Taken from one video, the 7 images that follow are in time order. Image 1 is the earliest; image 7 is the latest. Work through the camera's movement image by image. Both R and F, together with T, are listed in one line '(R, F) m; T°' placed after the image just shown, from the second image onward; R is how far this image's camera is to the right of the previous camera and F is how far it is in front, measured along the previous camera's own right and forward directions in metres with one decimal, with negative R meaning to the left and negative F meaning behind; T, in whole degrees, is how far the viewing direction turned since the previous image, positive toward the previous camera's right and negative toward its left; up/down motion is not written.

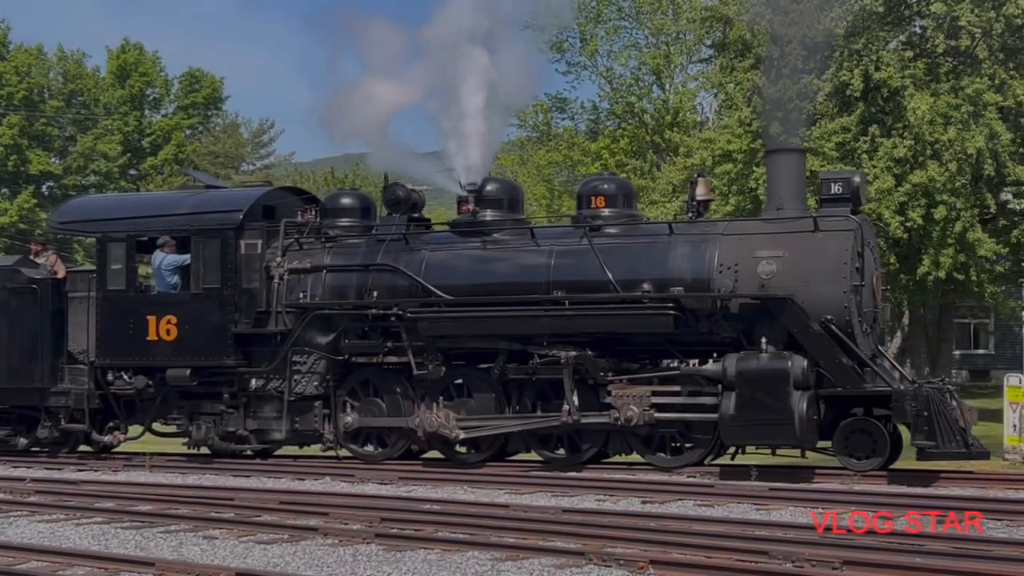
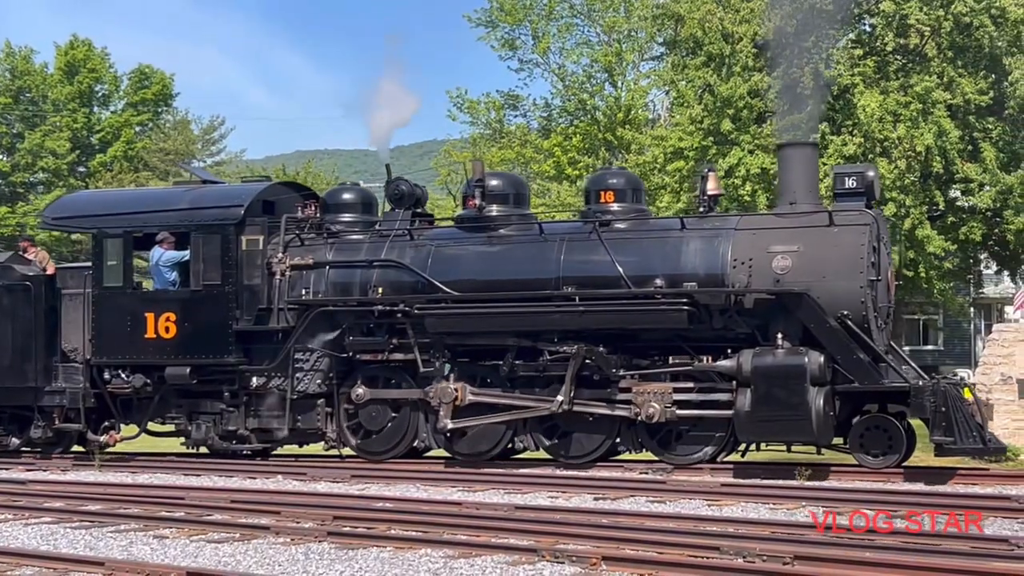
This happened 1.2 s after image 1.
(-0.3, +0.2) m; +1°
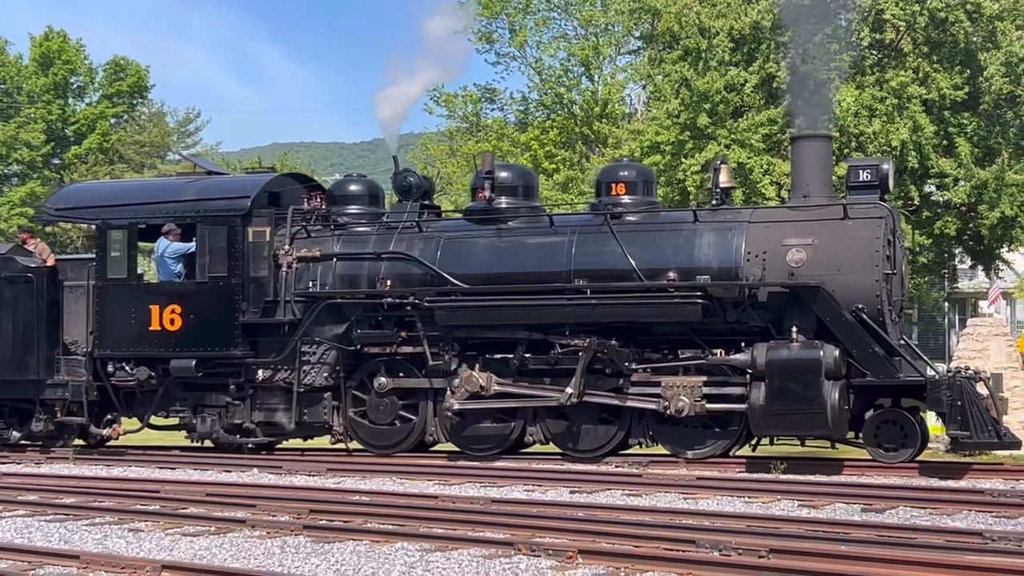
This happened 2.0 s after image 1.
(-0.2, +0.1) m; +1°
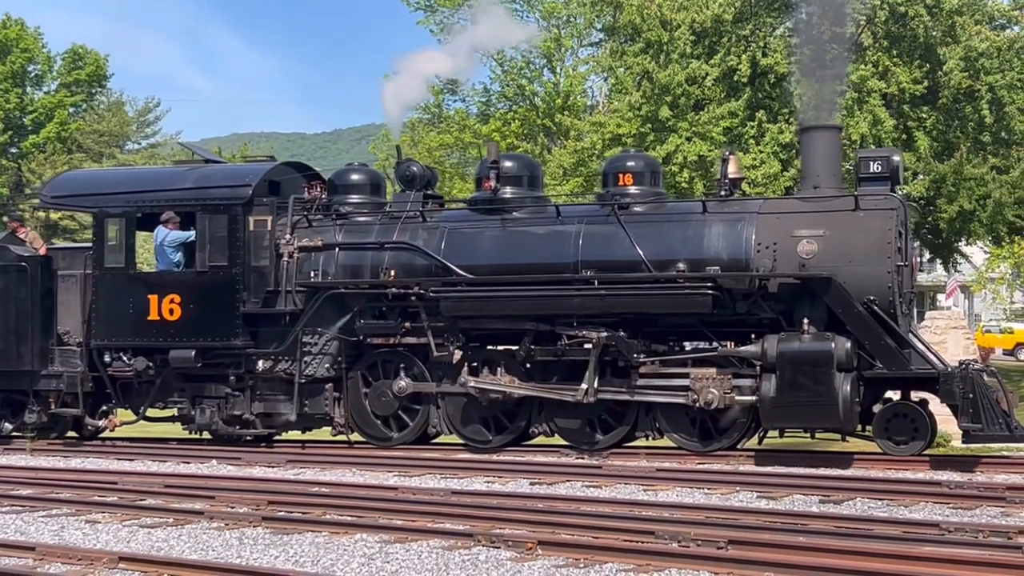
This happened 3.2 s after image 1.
(-0.3, +0.1) m; +1°
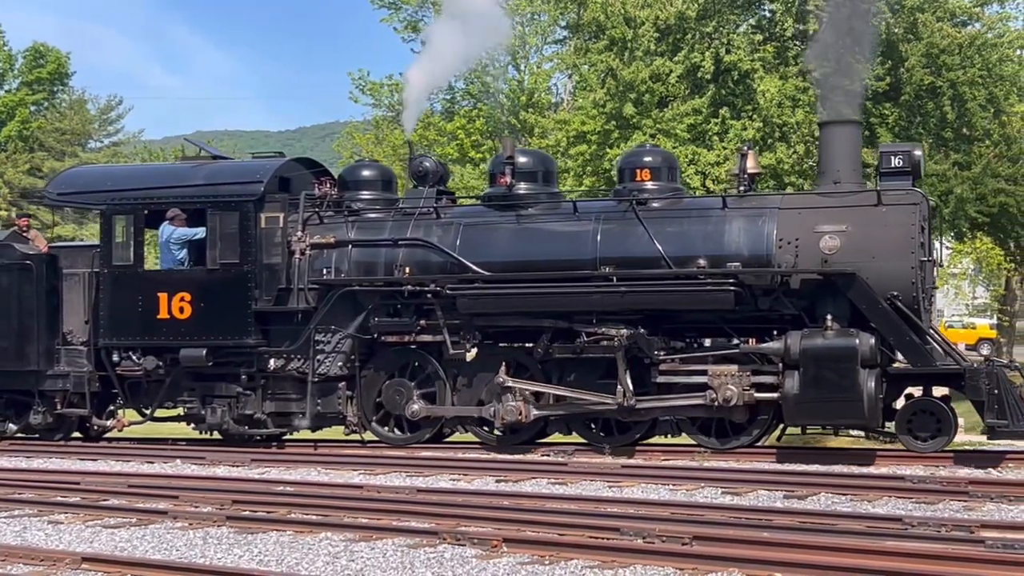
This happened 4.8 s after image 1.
(-0.4, +0.1) m; +1°
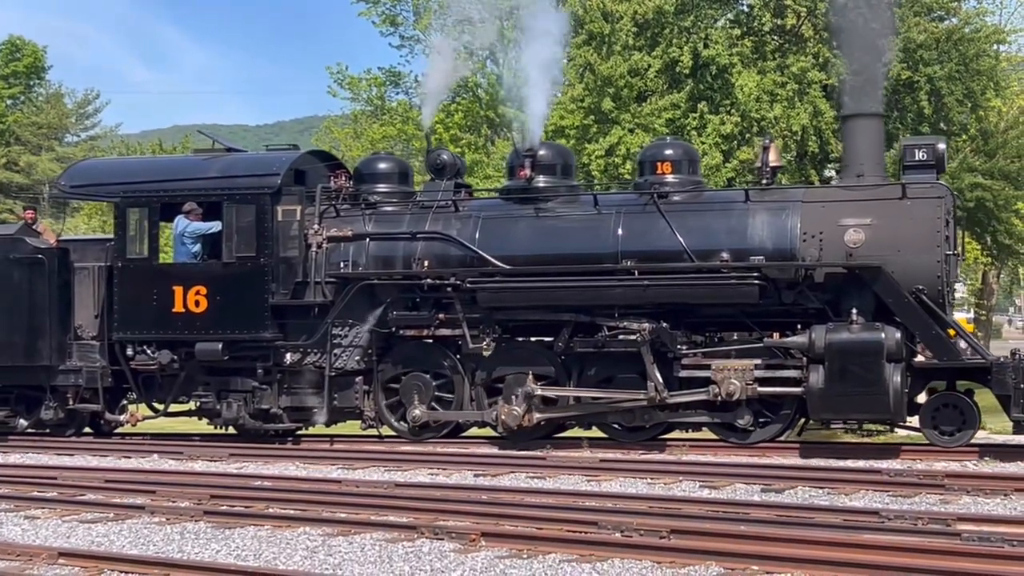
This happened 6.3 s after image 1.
(-0.3, +0.1) m; 0°
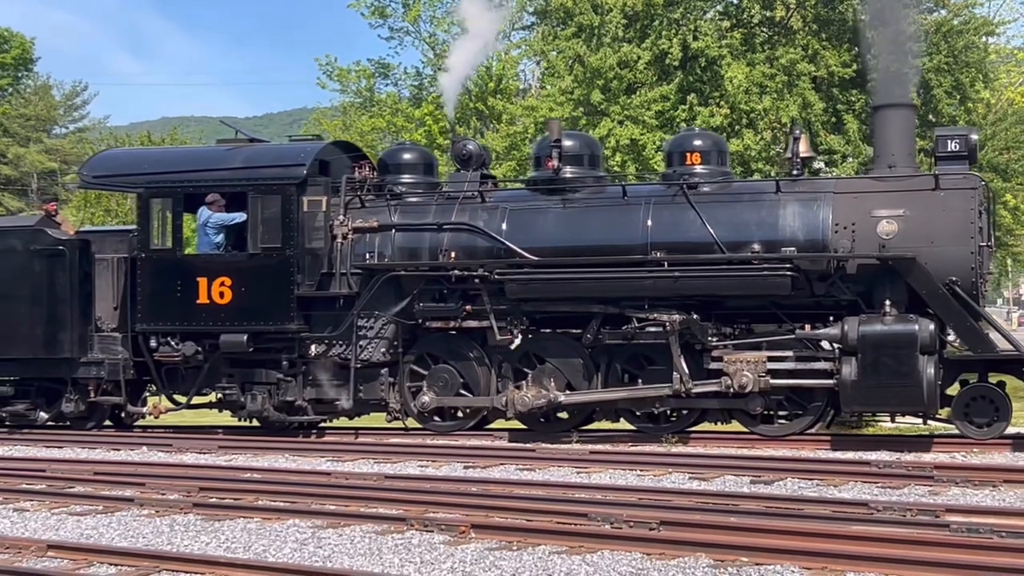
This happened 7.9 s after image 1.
(-0.4, 0.0) m; 0°
